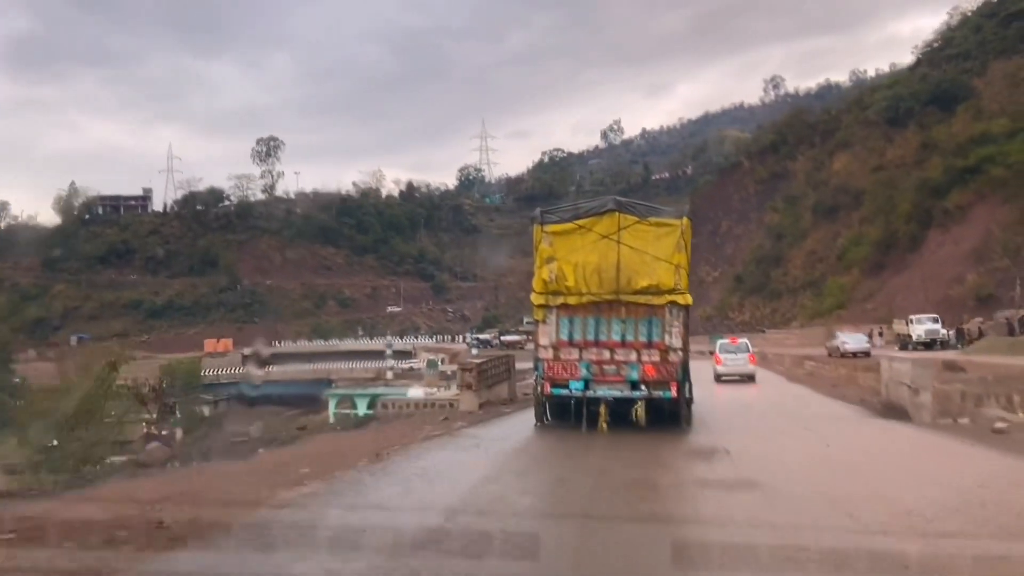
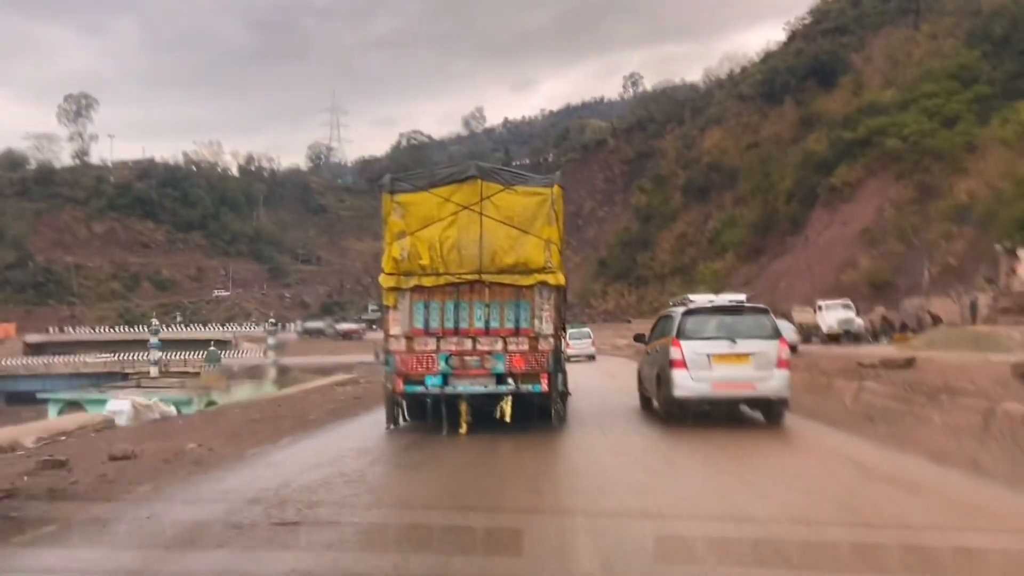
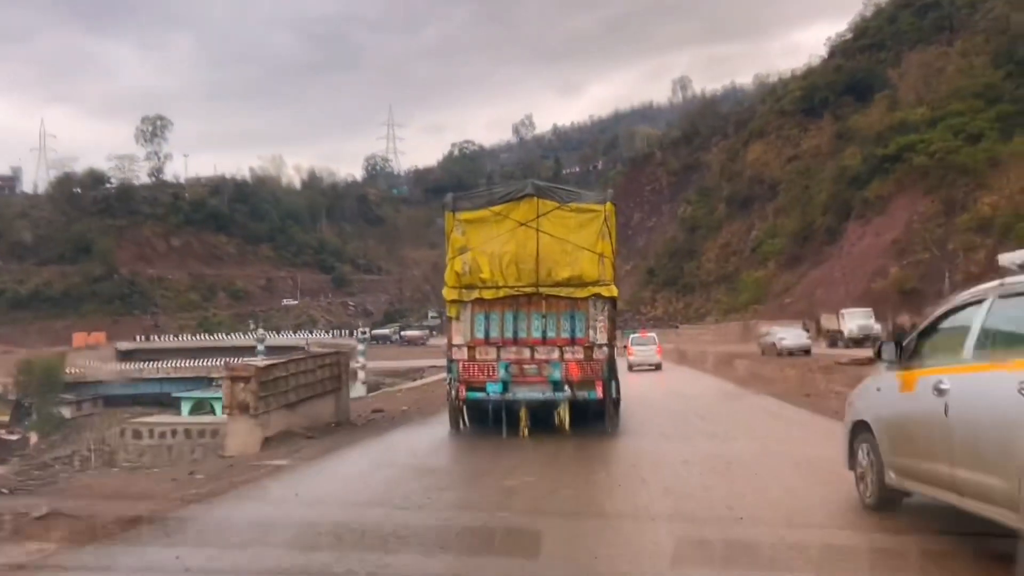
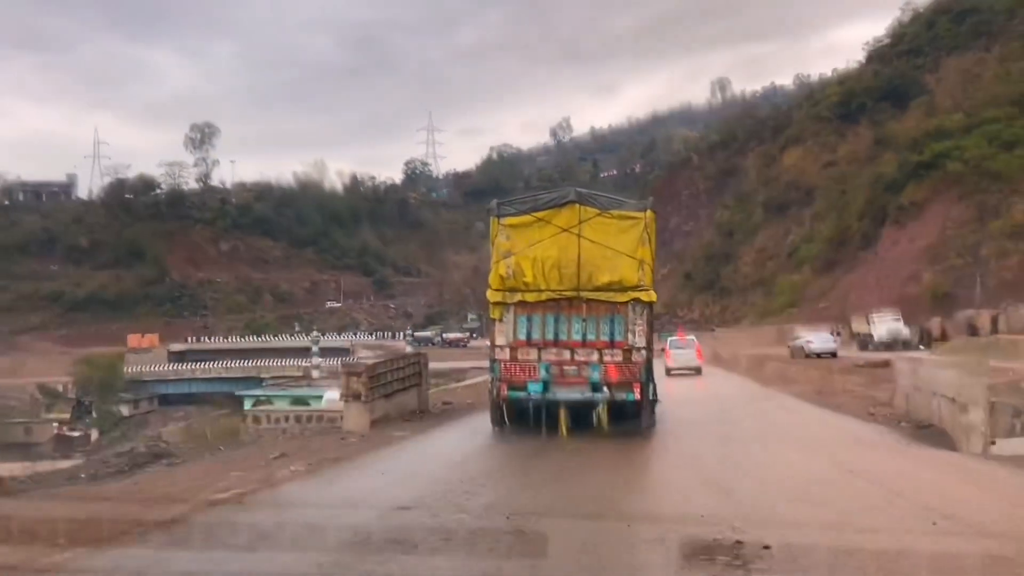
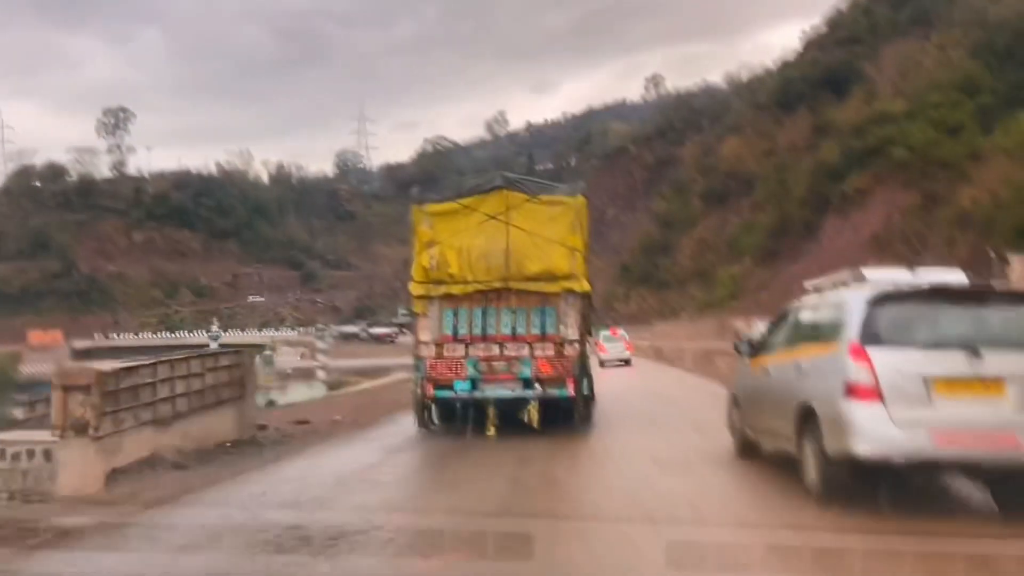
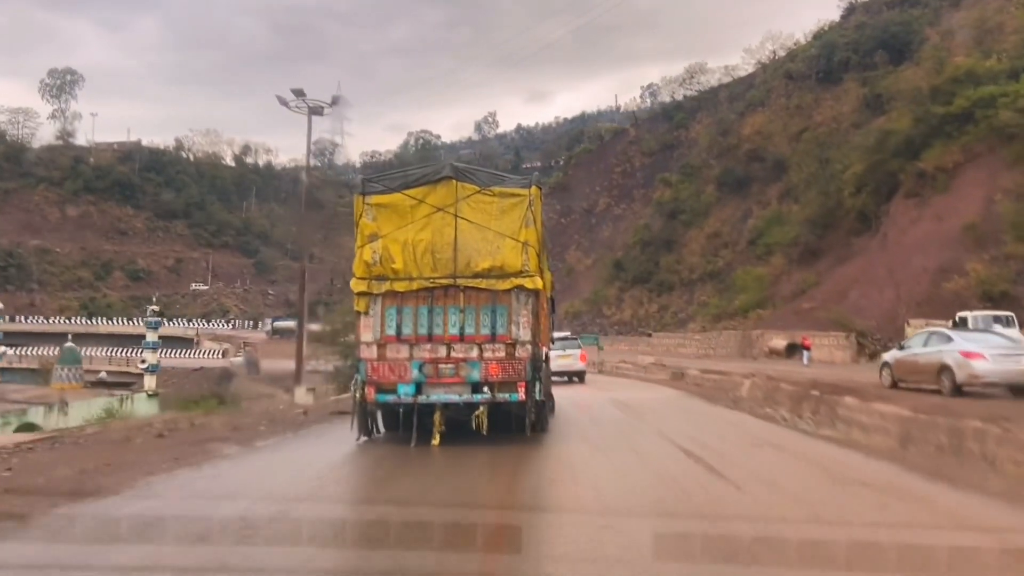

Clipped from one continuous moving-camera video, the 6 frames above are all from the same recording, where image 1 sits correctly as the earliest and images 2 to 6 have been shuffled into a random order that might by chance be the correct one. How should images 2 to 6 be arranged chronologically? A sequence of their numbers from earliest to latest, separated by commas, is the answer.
4, 3, 5, 2, 6
